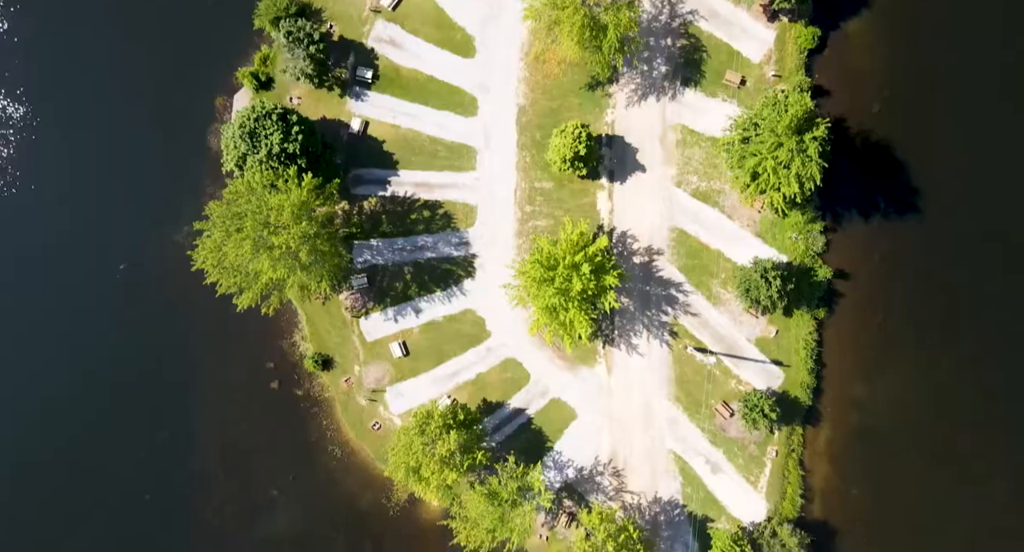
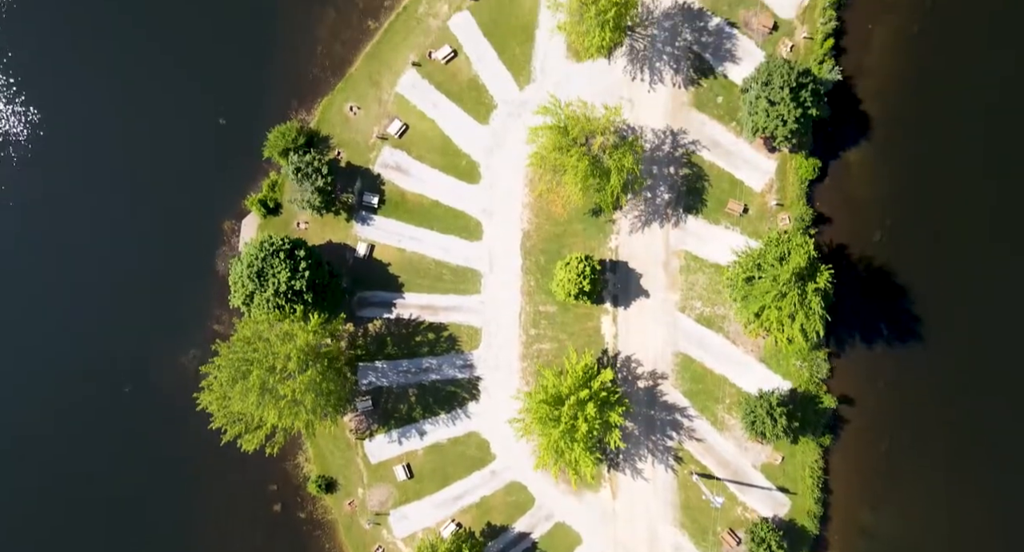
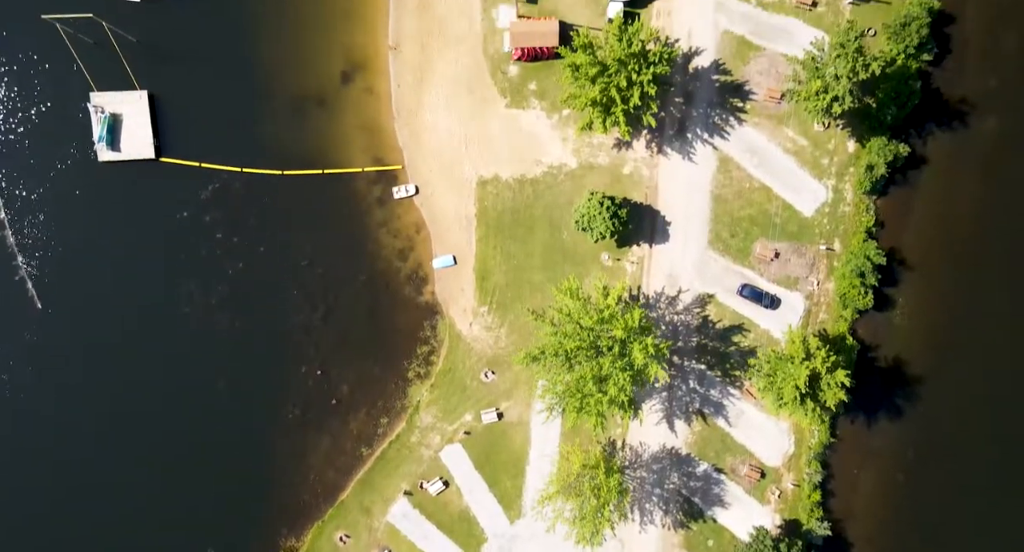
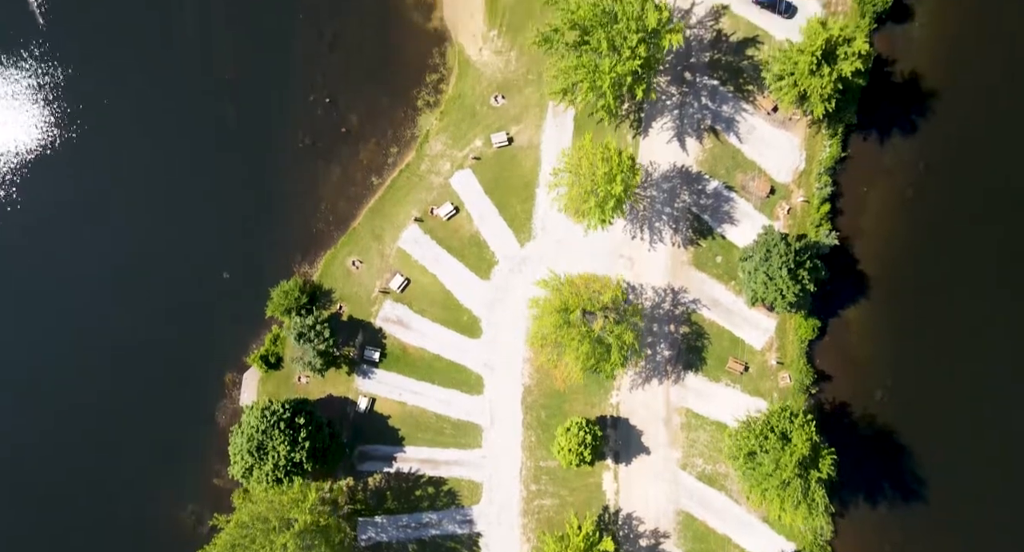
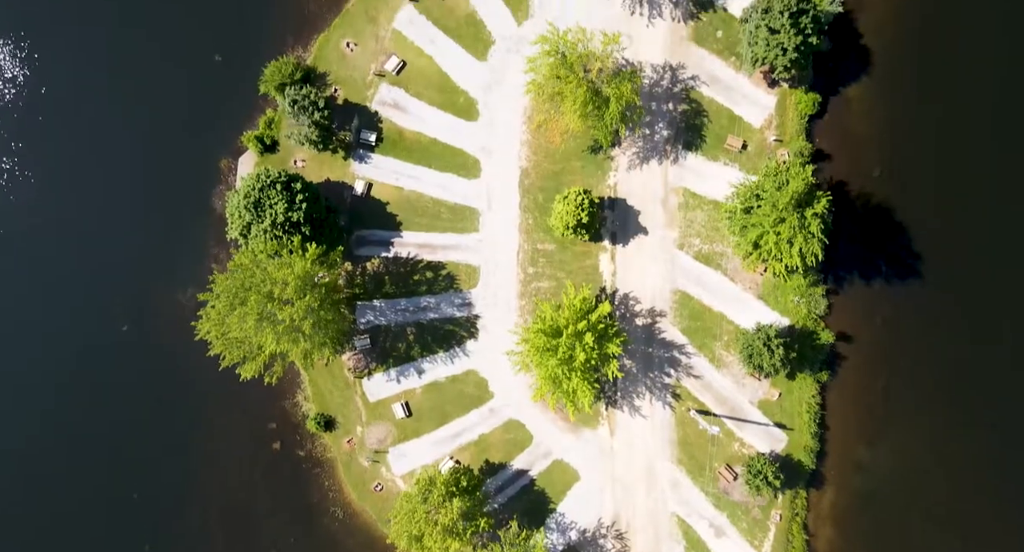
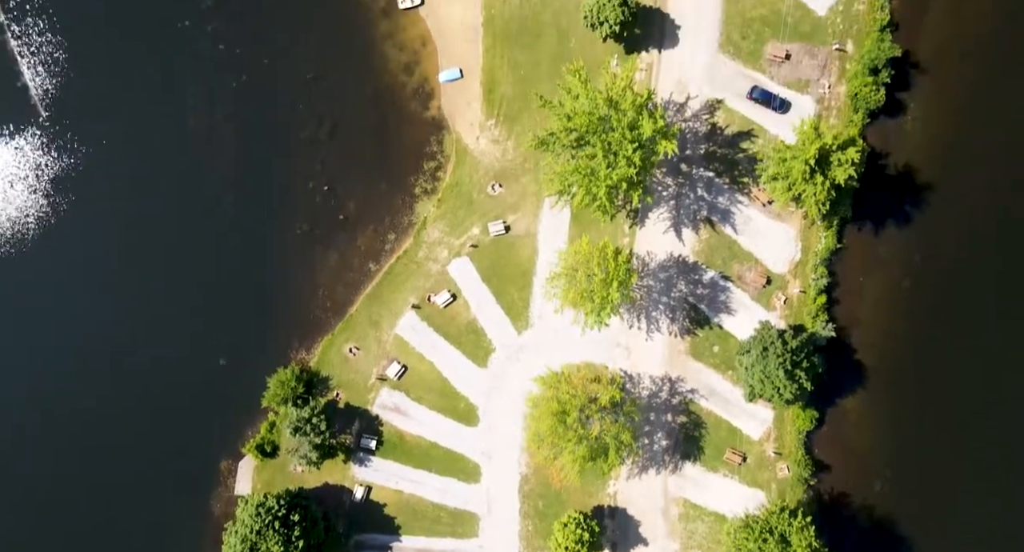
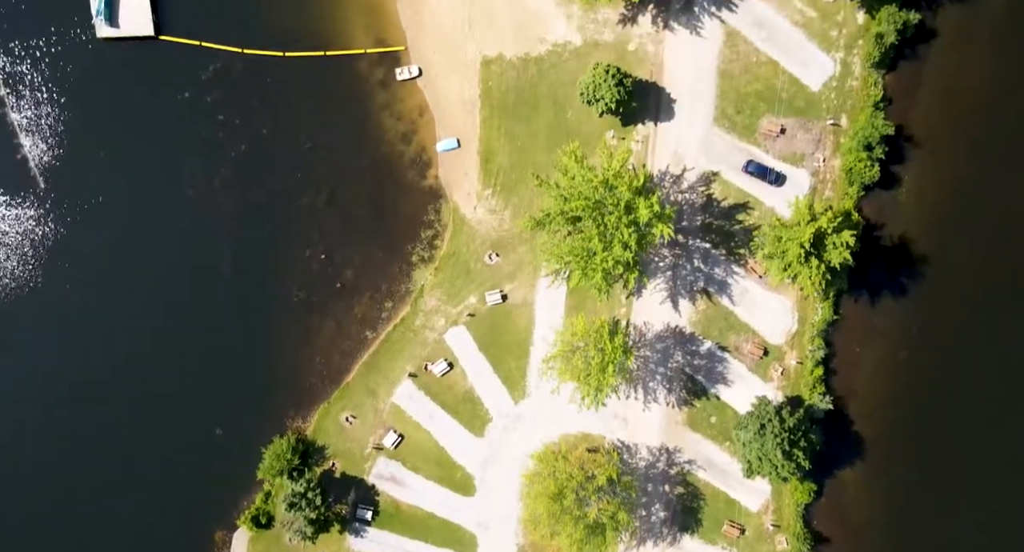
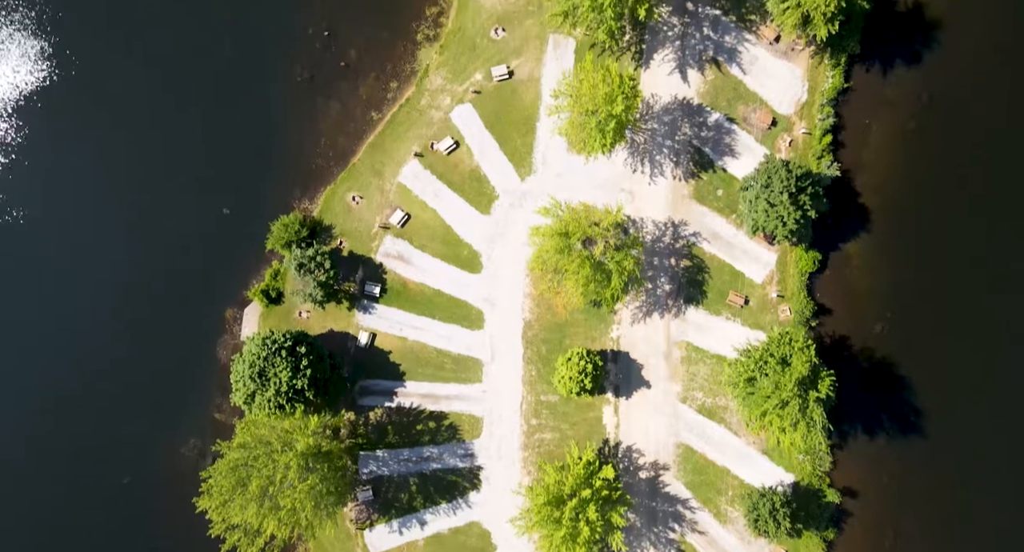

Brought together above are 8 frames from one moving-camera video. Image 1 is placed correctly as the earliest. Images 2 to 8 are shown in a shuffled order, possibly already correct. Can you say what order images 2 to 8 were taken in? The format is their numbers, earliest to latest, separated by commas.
5, 2, 8, 4, 6, 7, 3
